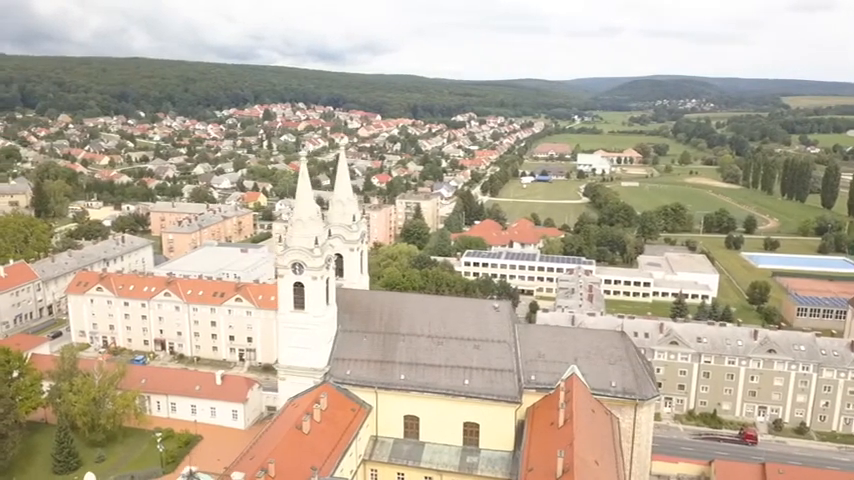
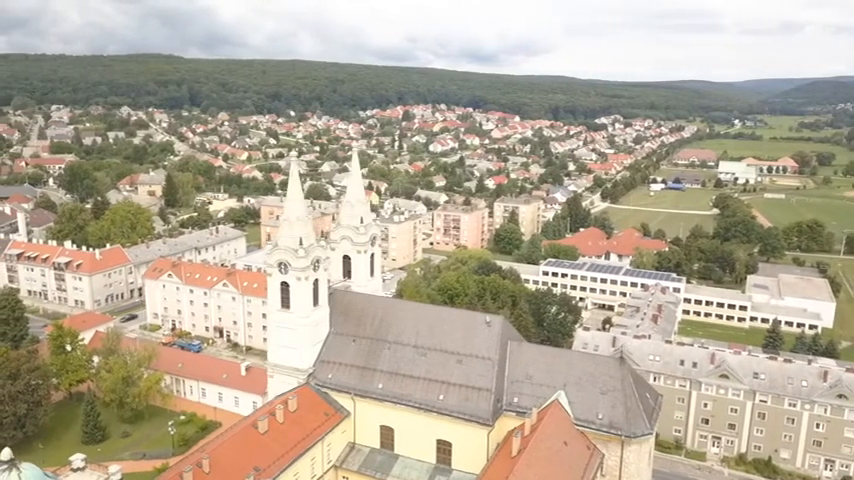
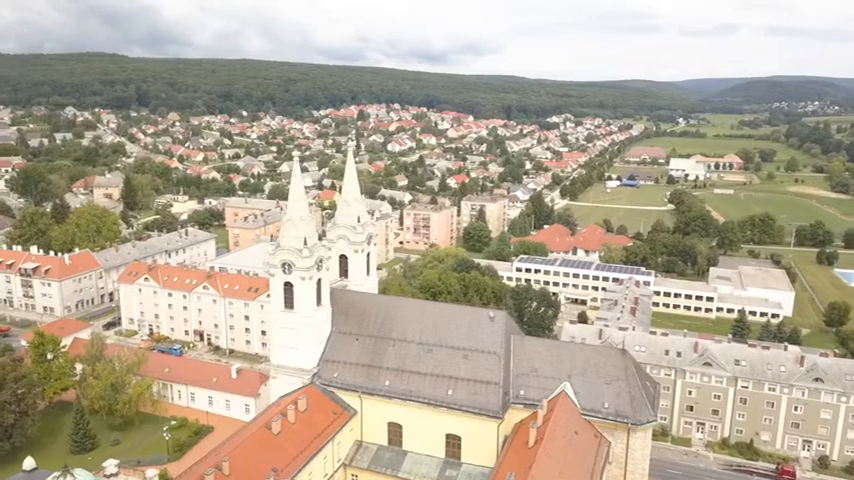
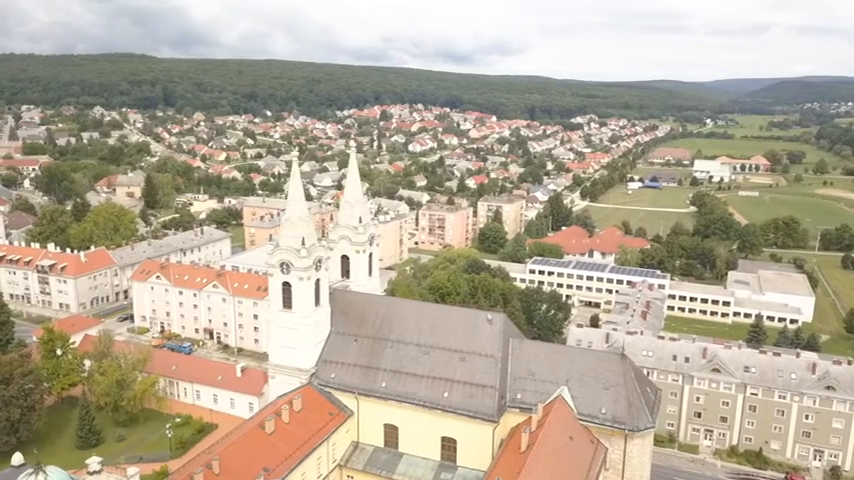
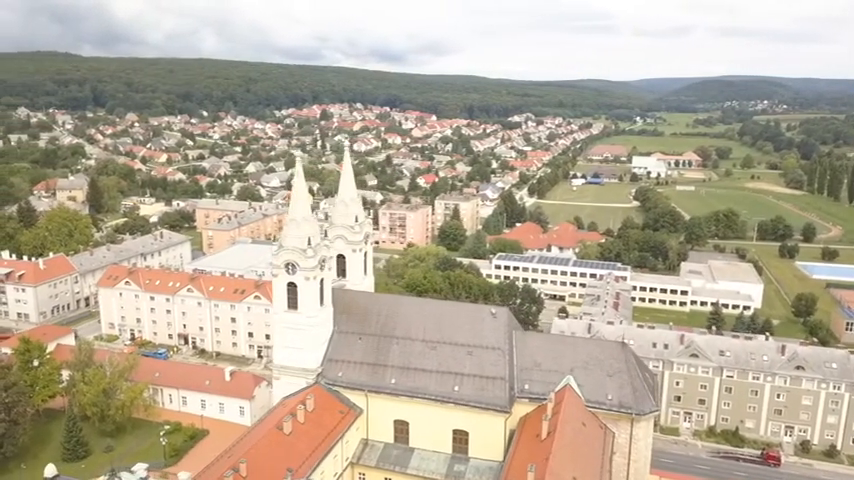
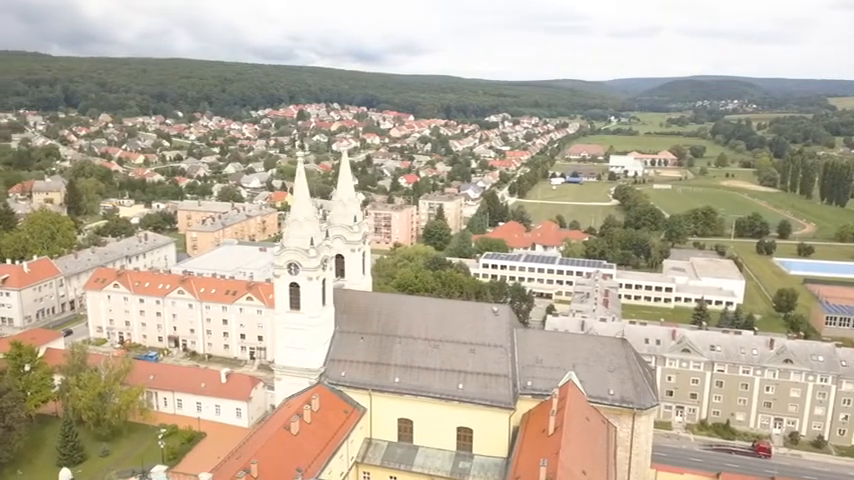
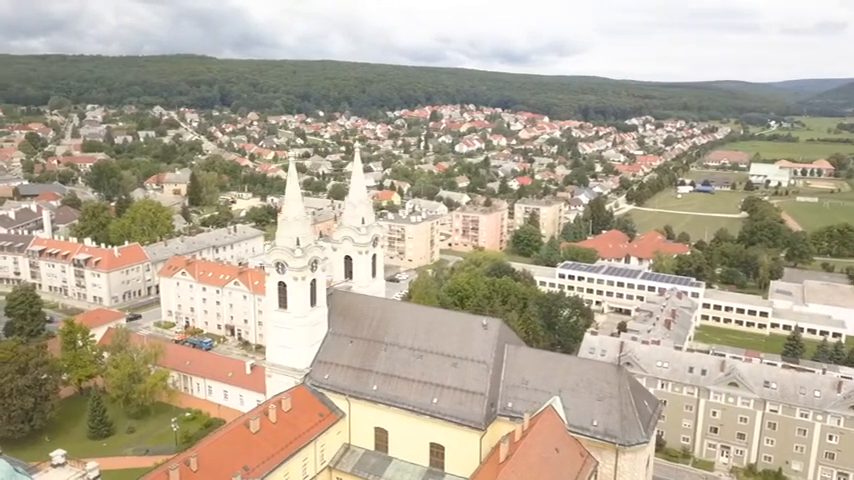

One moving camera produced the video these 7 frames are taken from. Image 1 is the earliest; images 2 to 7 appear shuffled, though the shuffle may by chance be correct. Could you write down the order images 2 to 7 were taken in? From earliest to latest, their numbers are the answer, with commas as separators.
6, 5, 3, 4, 2, 7
